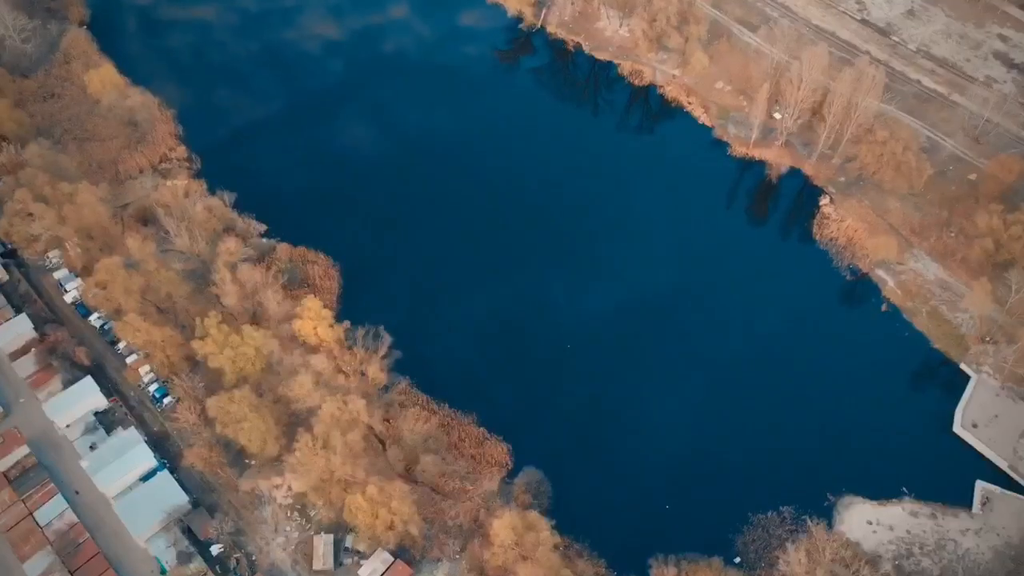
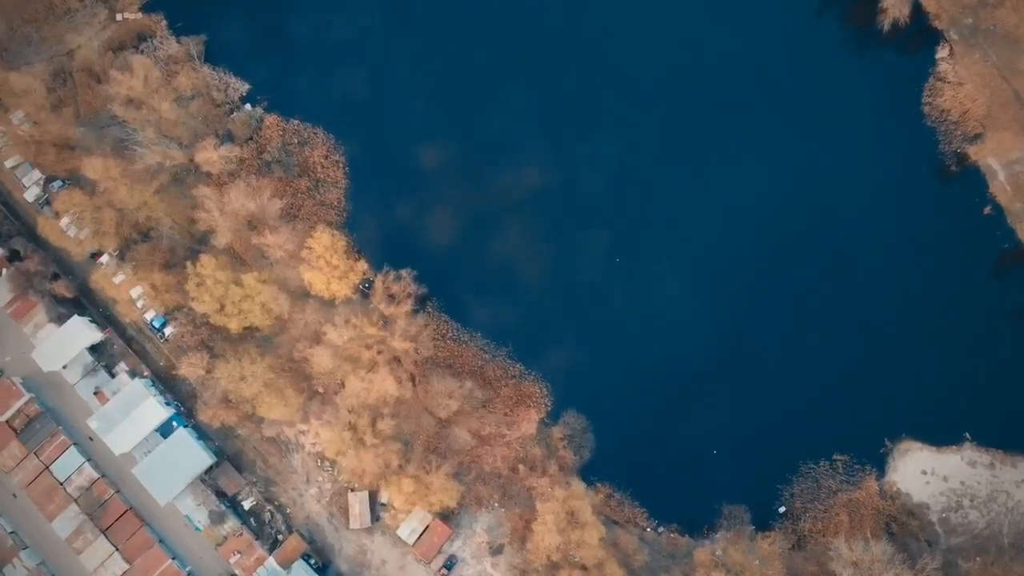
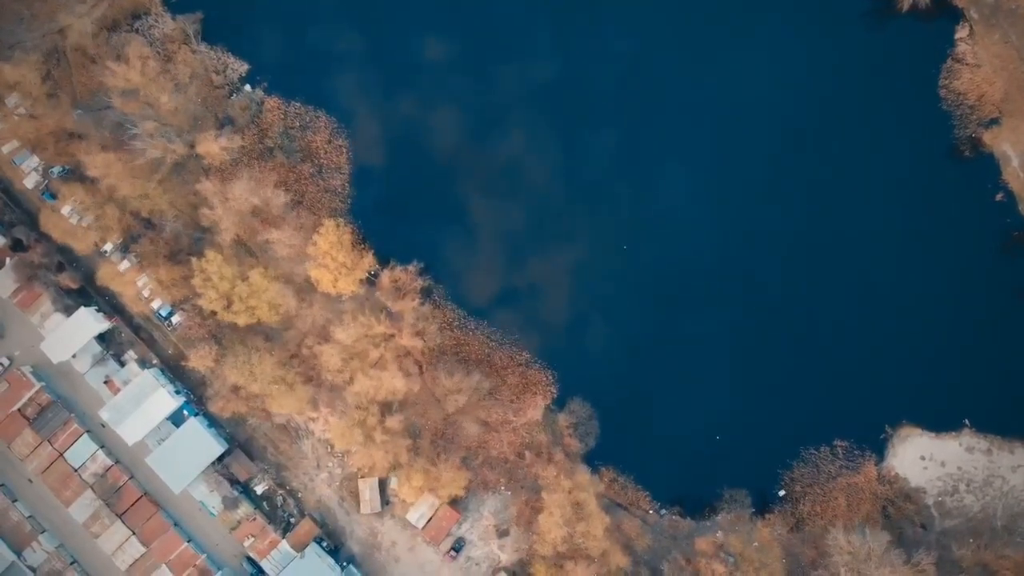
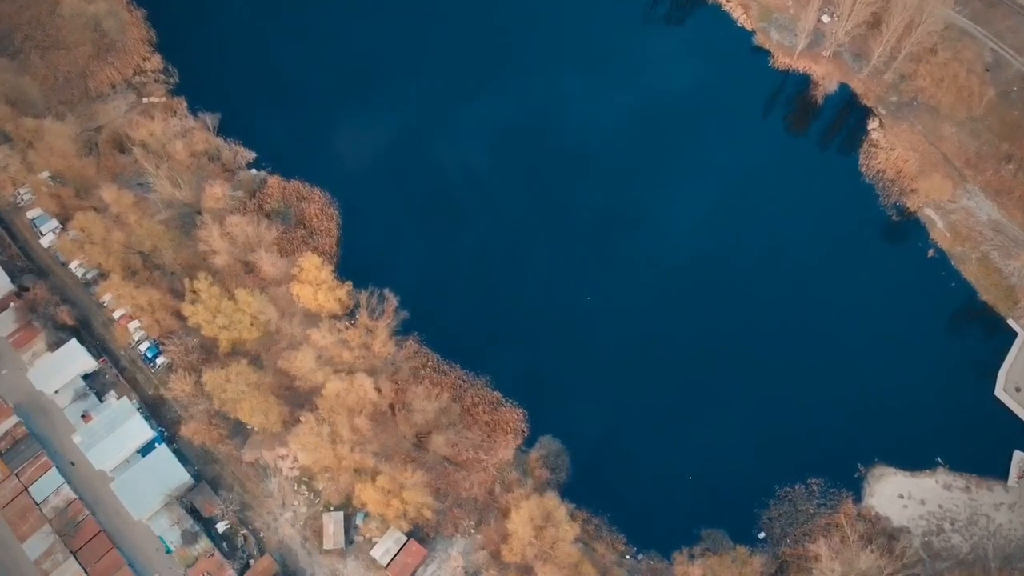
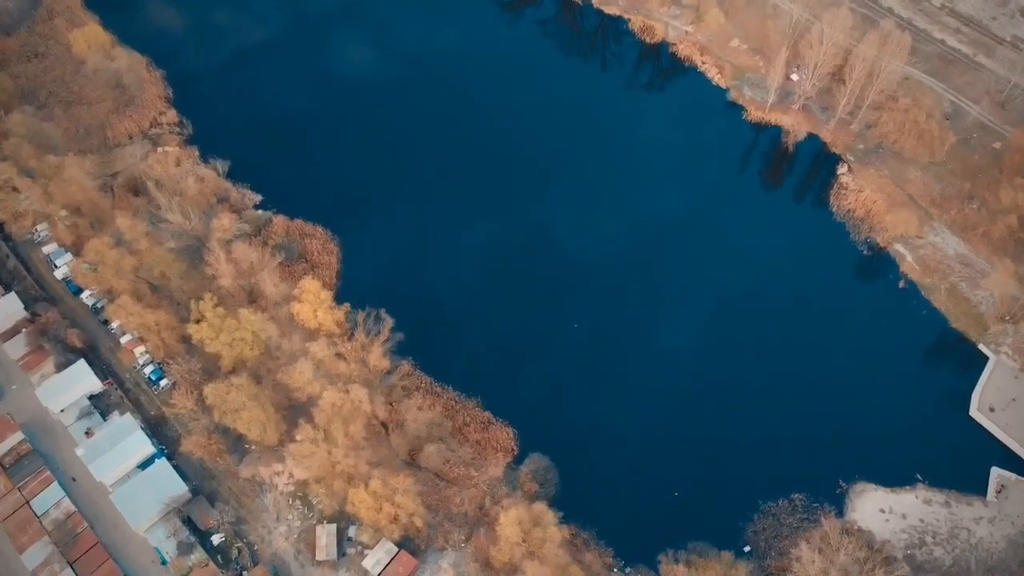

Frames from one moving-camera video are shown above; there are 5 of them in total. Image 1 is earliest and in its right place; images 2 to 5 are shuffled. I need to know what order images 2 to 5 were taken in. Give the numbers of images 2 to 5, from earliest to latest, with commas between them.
5, 4, 2, 3
